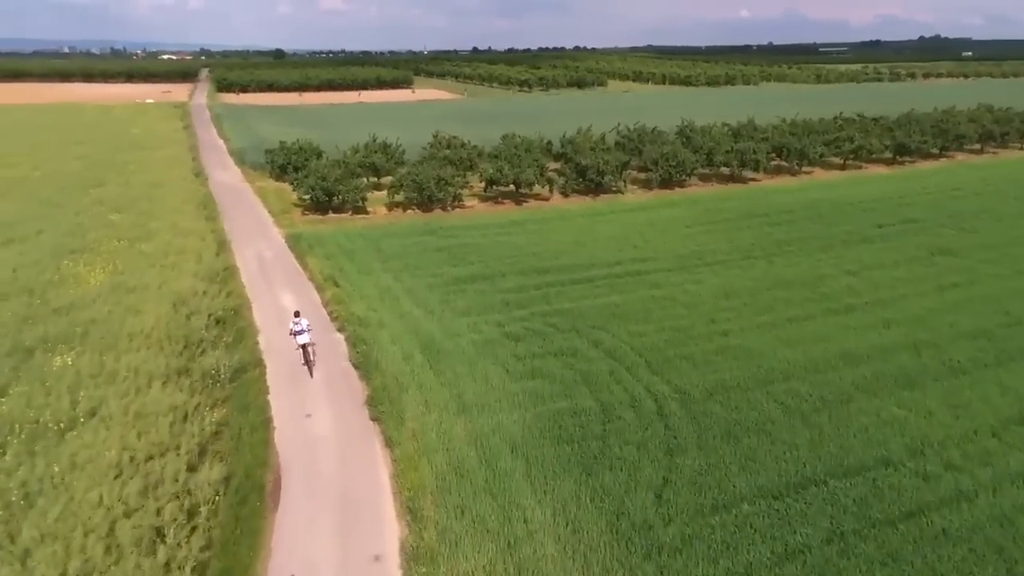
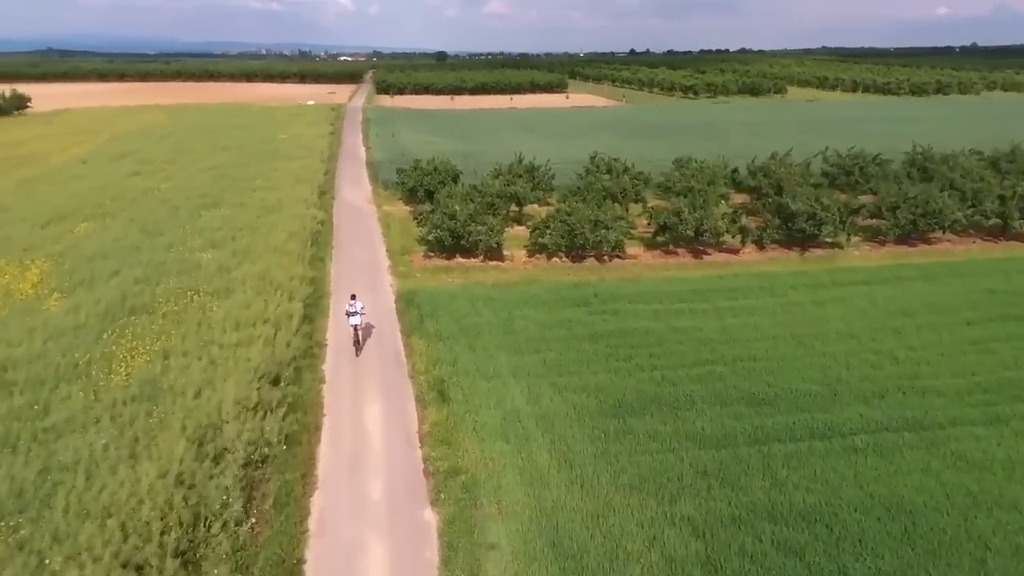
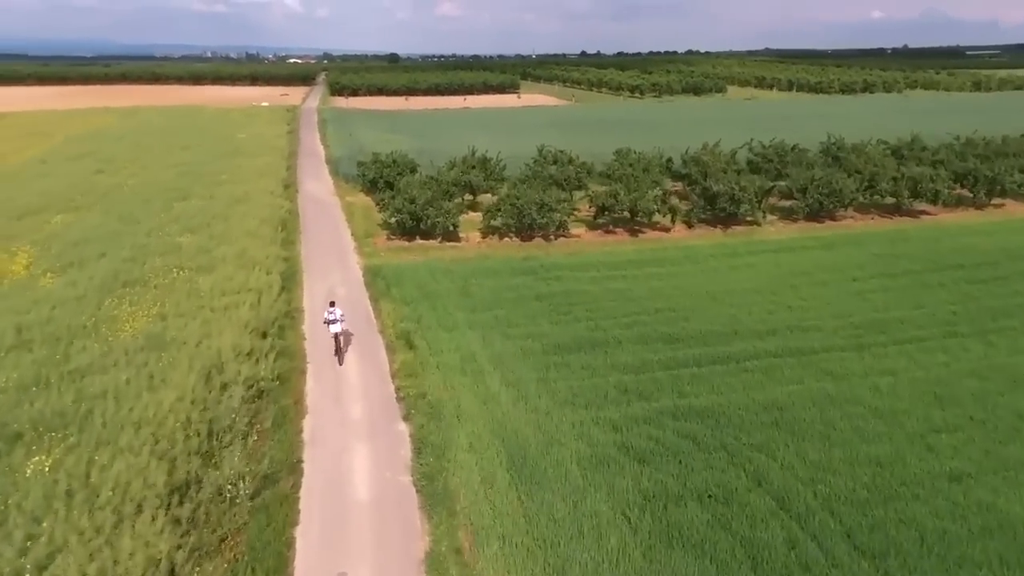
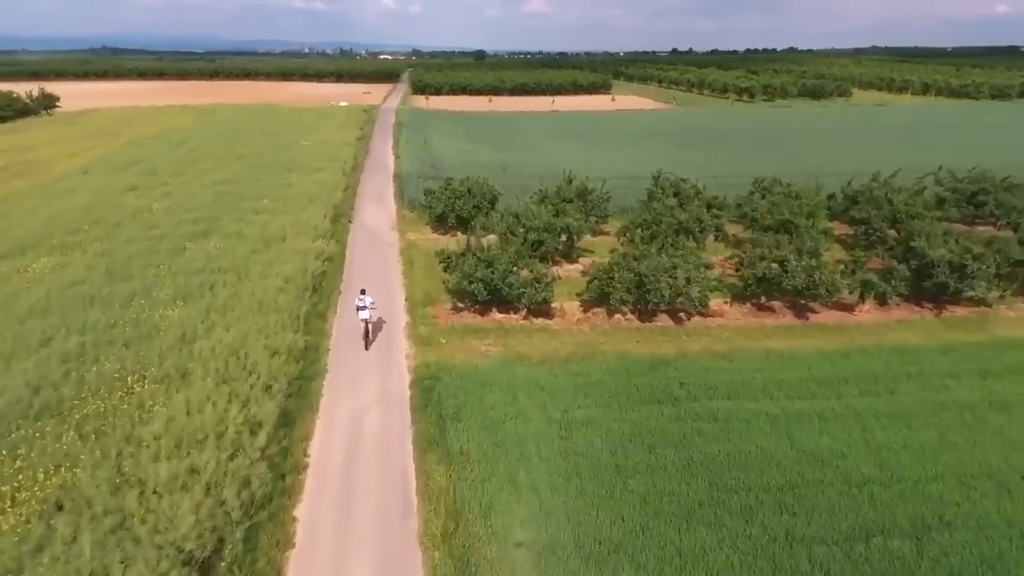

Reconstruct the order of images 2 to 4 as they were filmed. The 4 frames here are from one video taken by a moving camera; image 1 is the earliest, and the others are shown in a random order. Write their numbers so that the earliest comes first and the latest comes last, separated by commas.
3, 2, 4
